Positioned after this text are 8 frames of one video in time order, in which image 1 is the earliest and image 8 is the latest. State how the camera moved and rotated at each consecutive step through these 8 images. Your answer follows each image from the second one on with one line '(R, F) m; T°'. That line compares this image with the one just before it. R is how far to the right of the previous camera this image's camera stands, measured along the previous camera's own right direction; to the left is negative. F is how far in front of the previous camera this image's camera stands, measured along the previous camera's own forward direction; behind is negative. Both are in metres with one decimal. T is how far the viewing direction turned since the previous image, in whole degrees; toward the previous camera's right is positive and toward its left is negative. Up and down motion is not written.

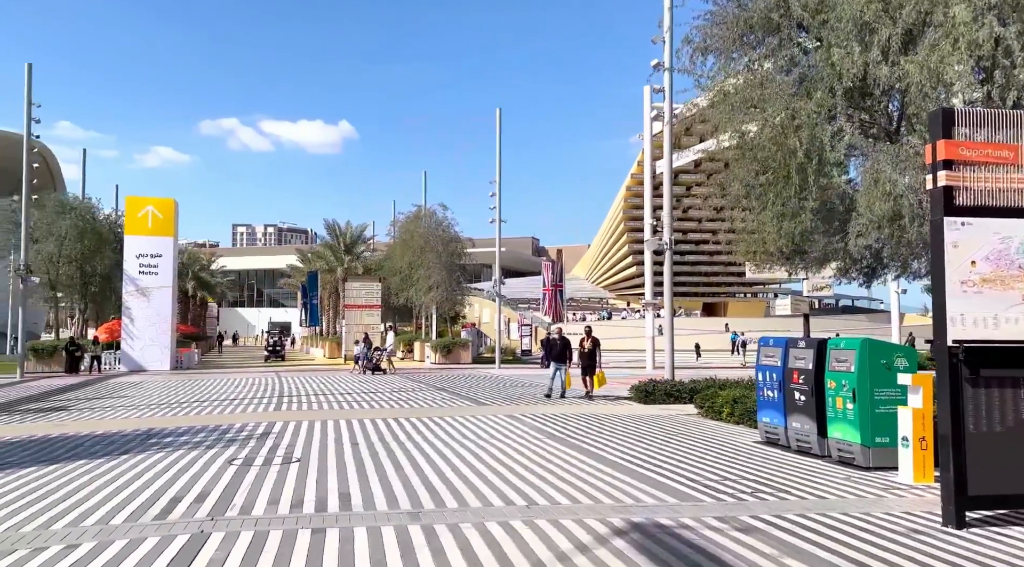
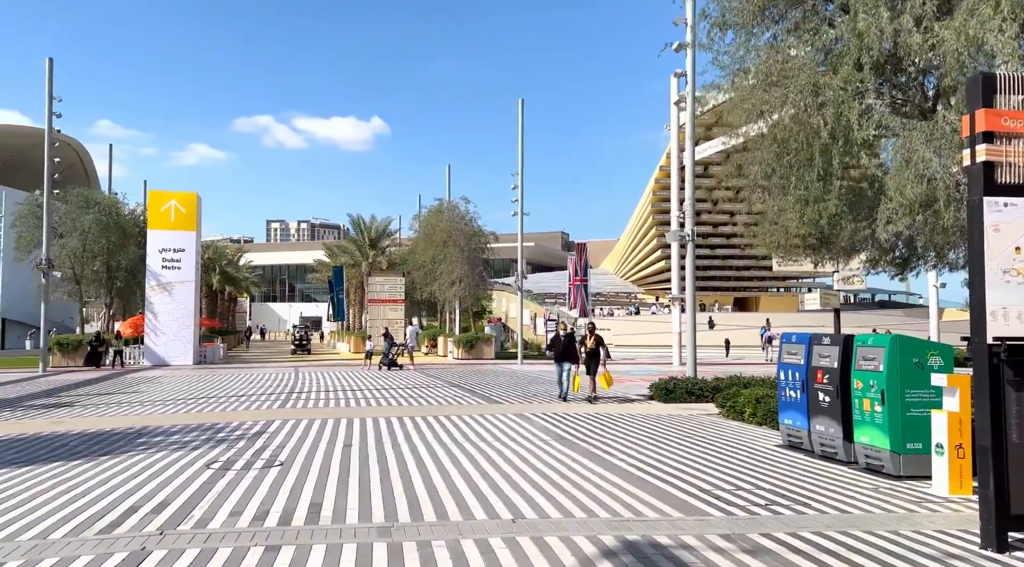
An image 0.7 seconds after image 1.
(+0.4, +0.7) m; -2°
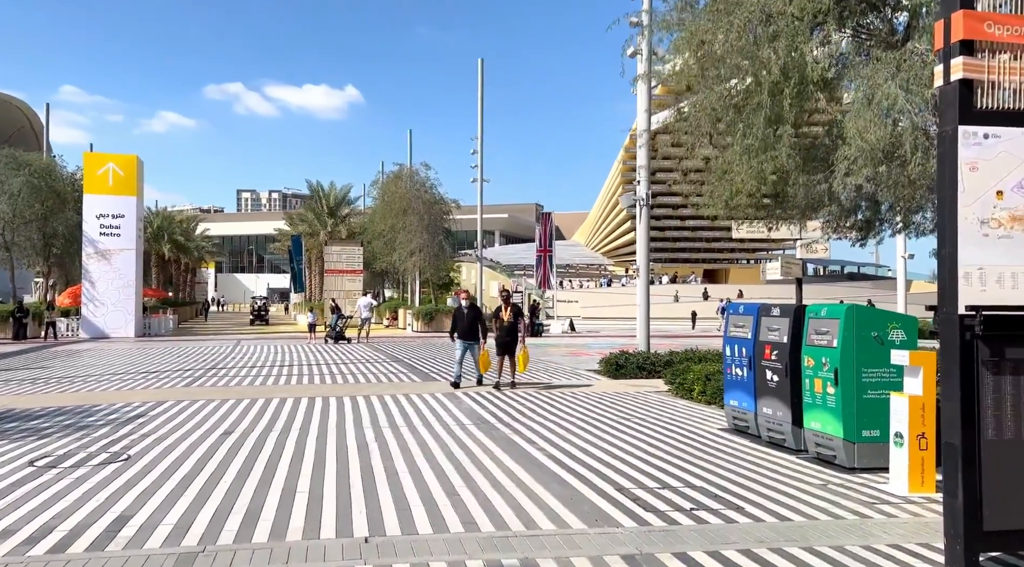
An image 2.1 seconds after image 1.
(+0.8, +1.4) m; +2°
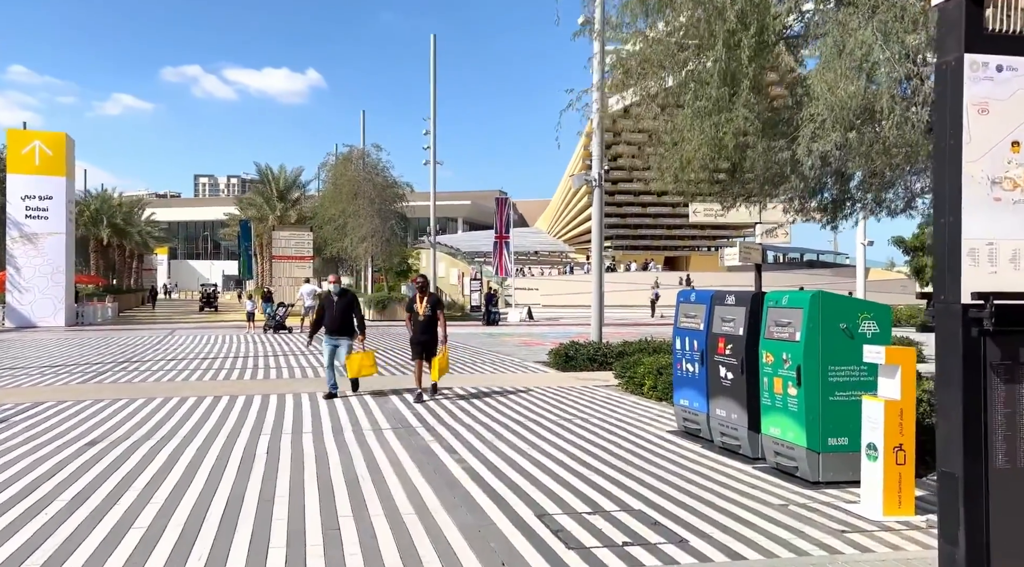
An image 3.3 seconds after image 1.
(+0.5, +1.3) m; +3°
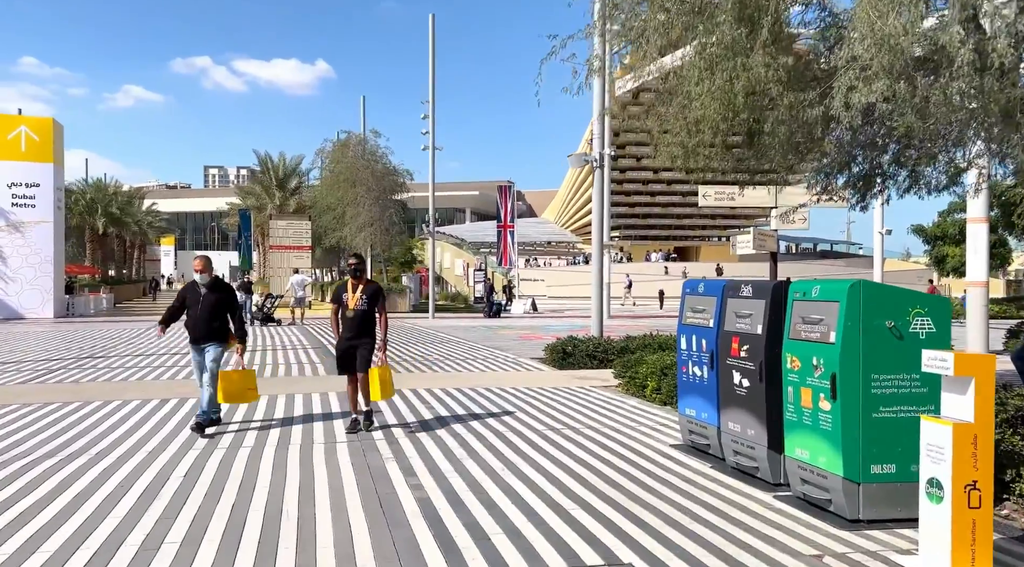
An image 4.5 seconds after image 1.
(+0.3, +1.4) m; -1°
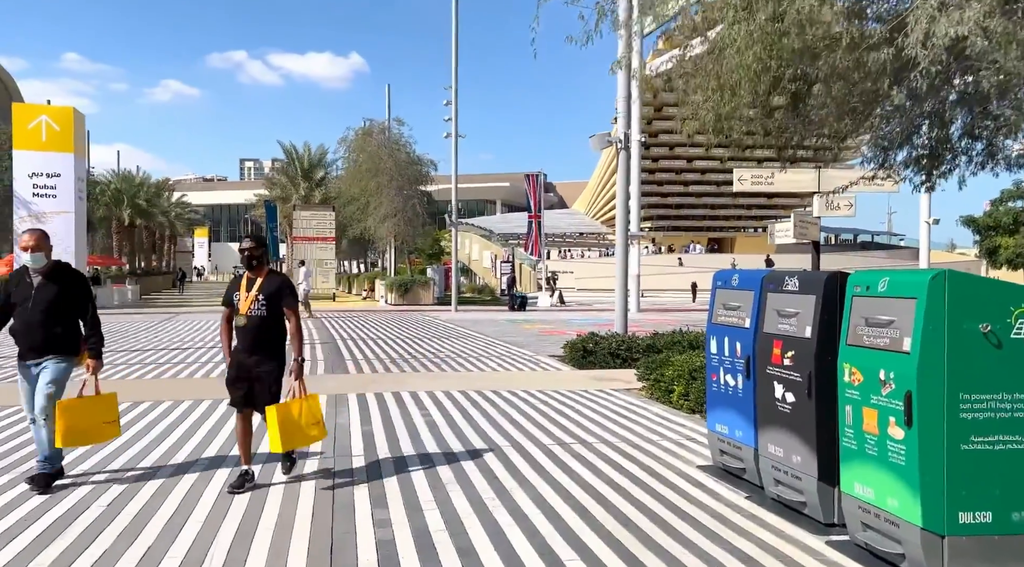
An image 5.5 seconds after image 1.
(+0.3, +1.2) m; -2°
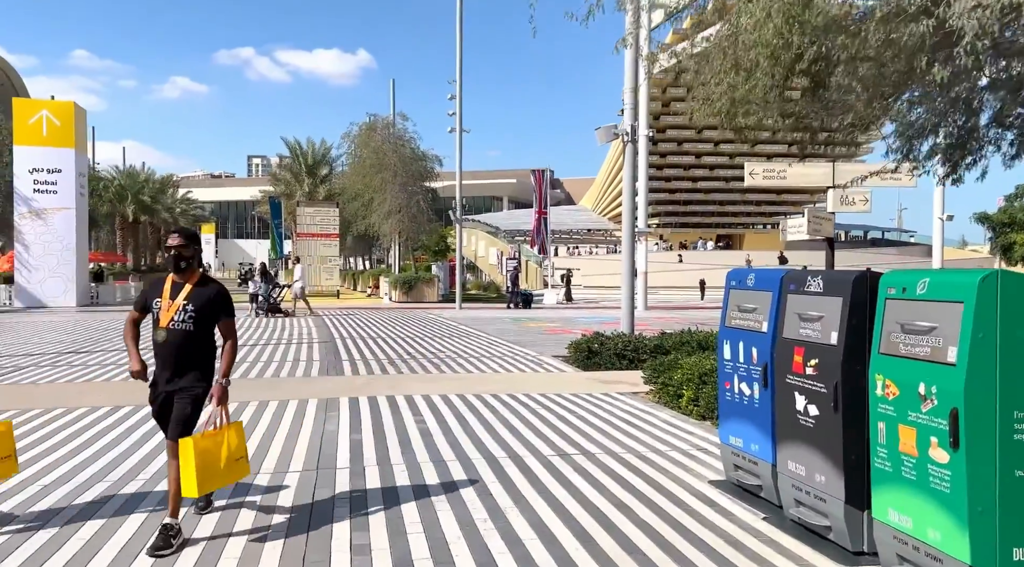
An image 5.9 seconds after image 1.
(+0.1, +0.5) m; -1°
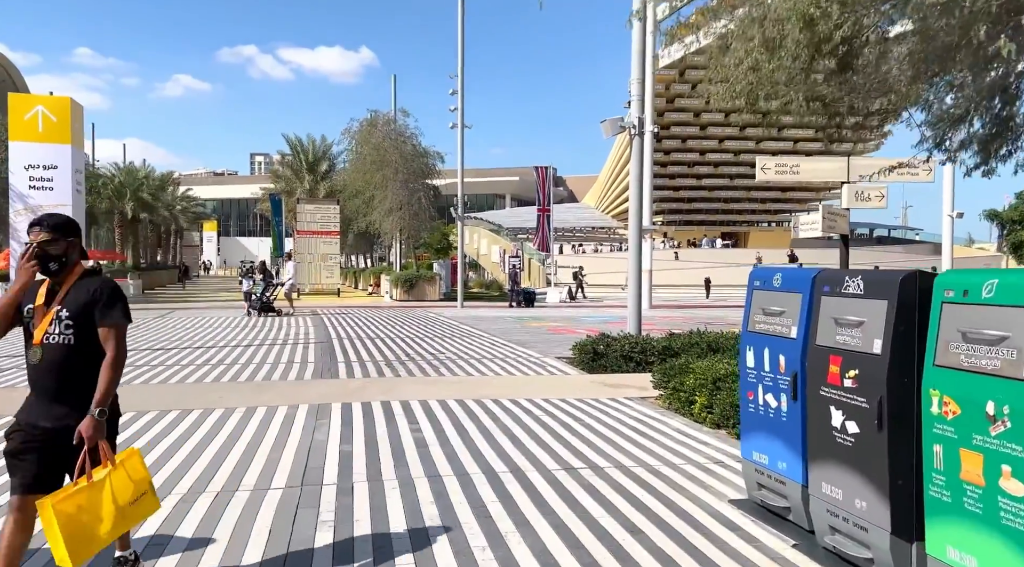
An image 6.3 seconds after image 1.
(0.0, +0.5) m; 0°
